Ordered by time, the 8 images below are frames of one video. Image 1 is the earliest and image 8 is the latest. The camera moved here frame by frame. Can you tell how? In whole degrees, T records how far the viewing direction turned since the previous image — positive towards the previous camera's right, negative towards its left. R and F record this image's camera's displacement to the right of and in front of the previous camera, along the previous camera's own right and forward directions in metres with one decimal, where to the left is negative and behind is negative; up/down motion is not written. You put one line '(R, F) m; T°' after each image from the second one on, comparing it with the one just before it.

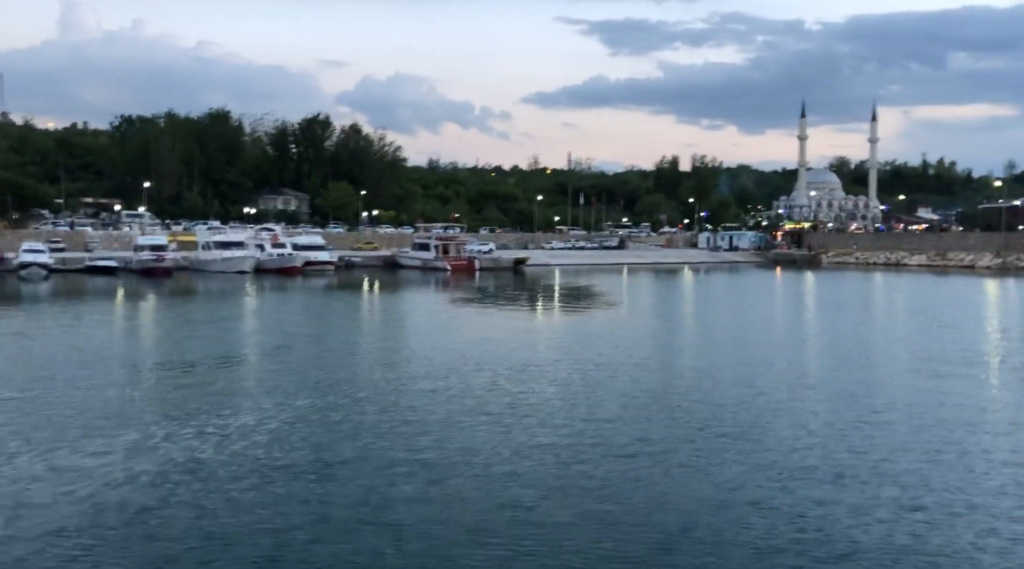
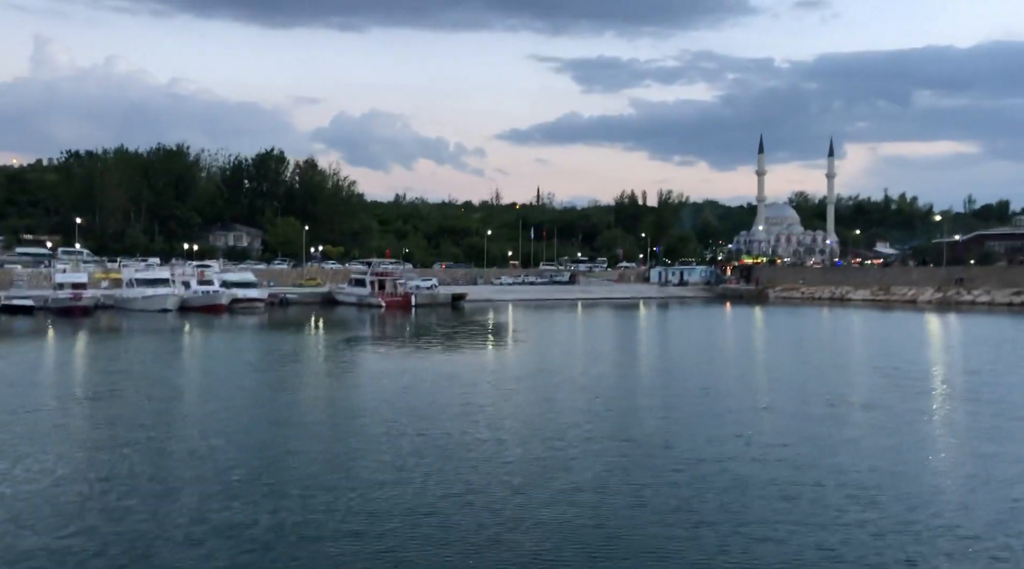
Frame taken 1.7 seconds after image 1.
(+1.3, +0.6) m; +2°
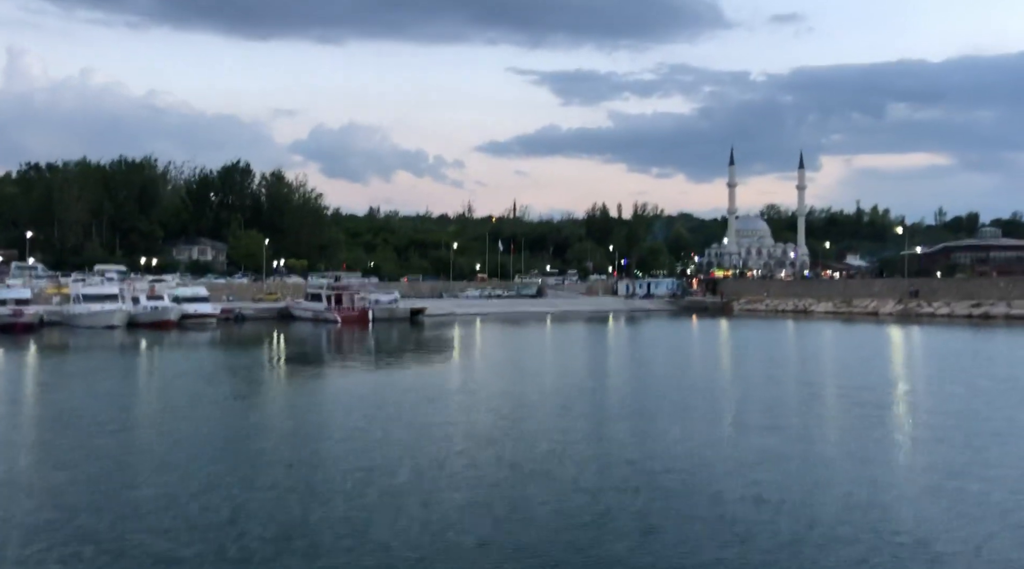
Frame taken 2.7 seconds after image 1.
(+0.7, +0.5) m; +1°
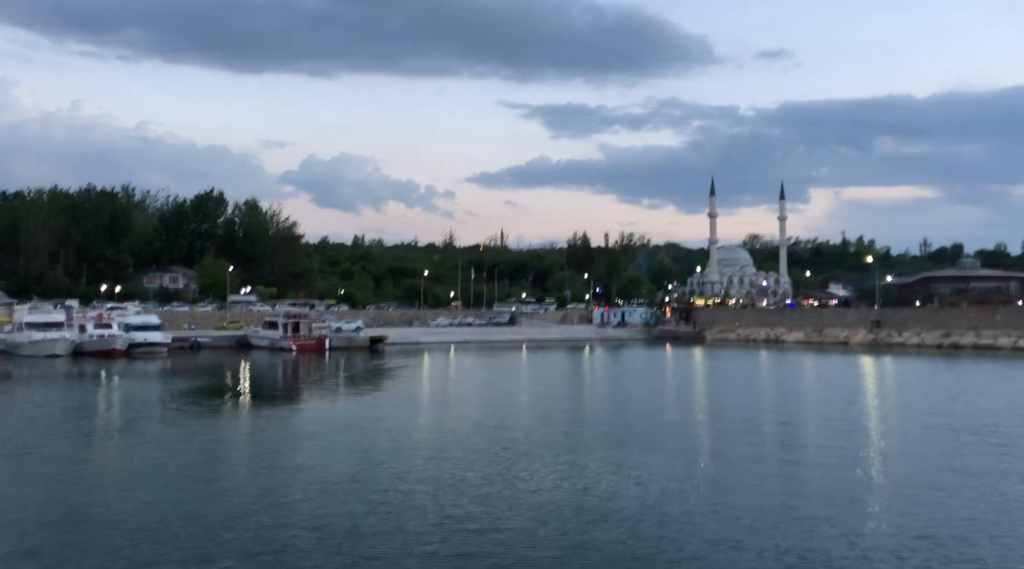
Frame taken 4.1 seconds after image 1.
(+1.0, +0.9) m; +1°
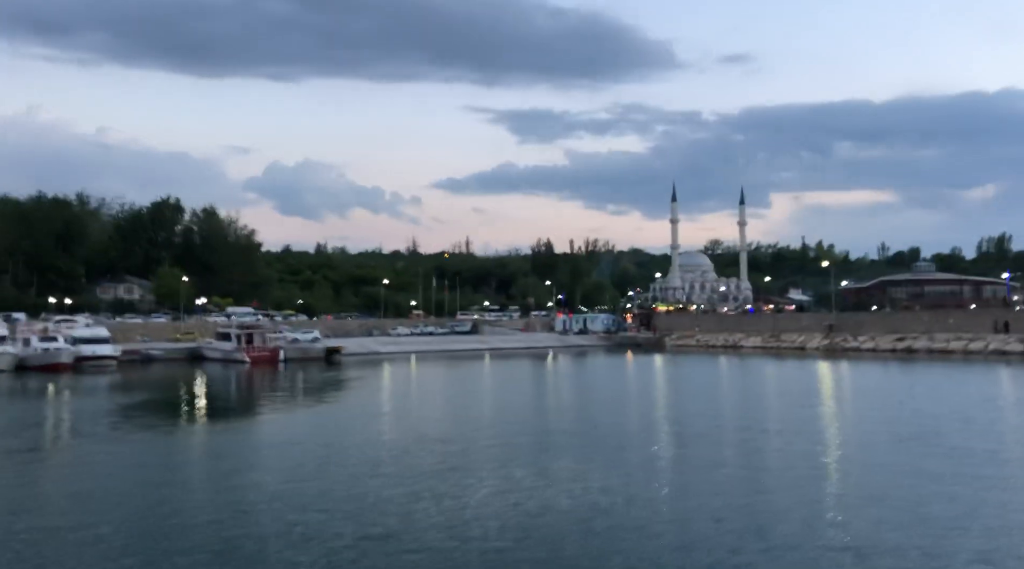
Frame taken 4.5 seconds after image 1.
(+0.3, +0.2) m; +2°
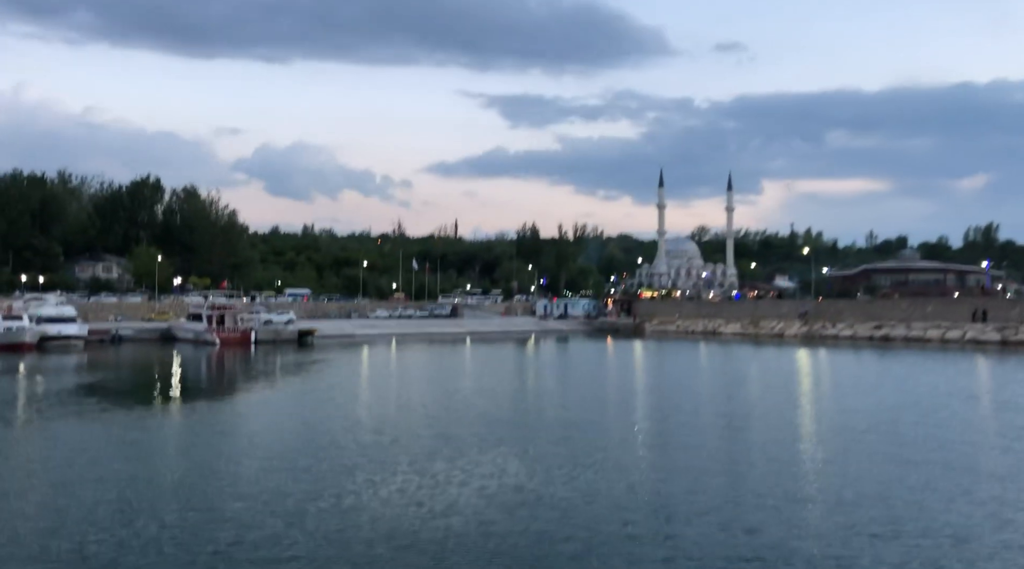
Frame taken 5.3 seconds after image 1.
(+0.5, +0.5) m; +1°
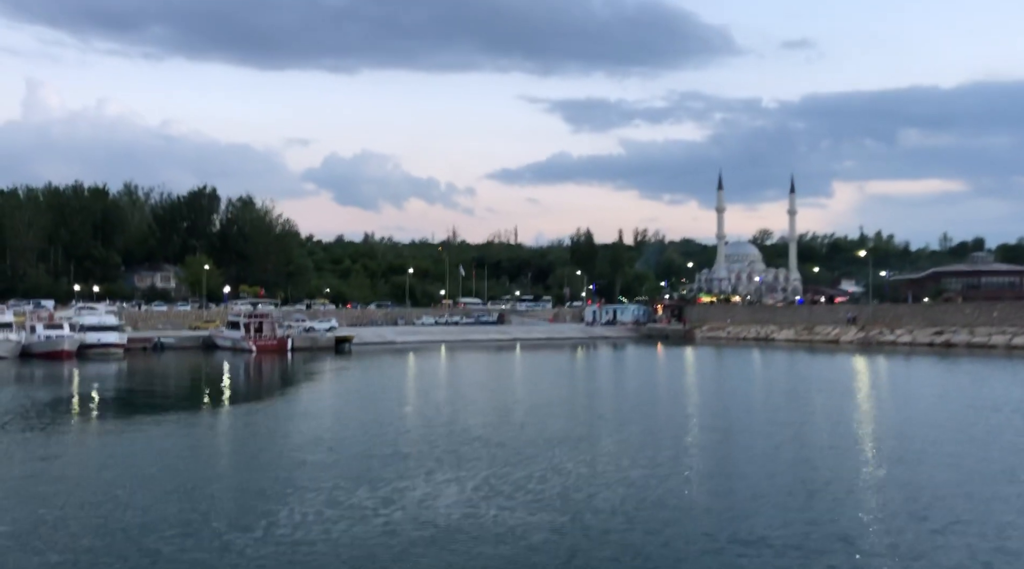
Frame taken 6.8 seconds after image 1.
(+0.8, +1.0) m; -3°
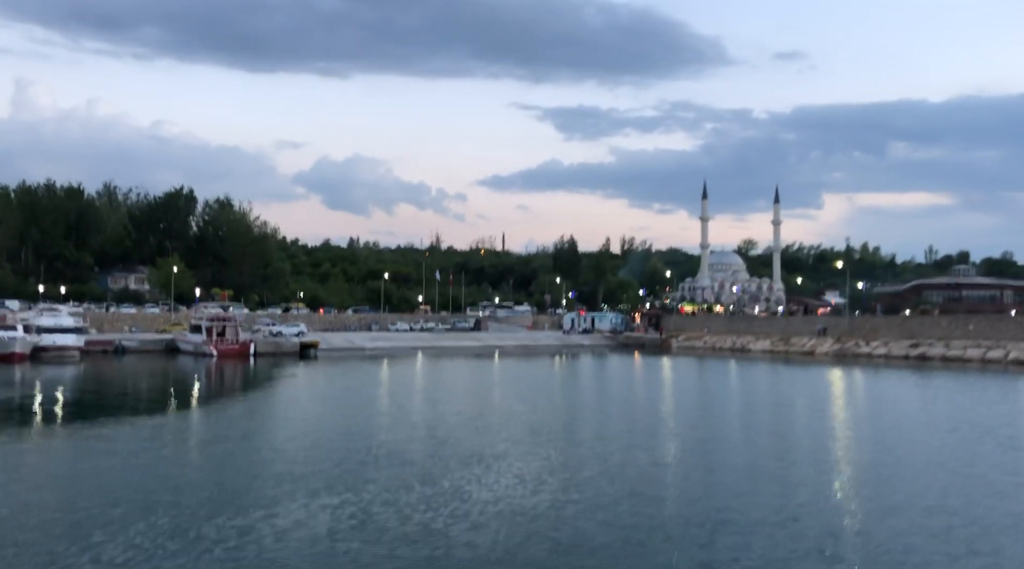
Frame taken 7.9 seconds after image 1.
(+0.7, +0.8) m; +1°
